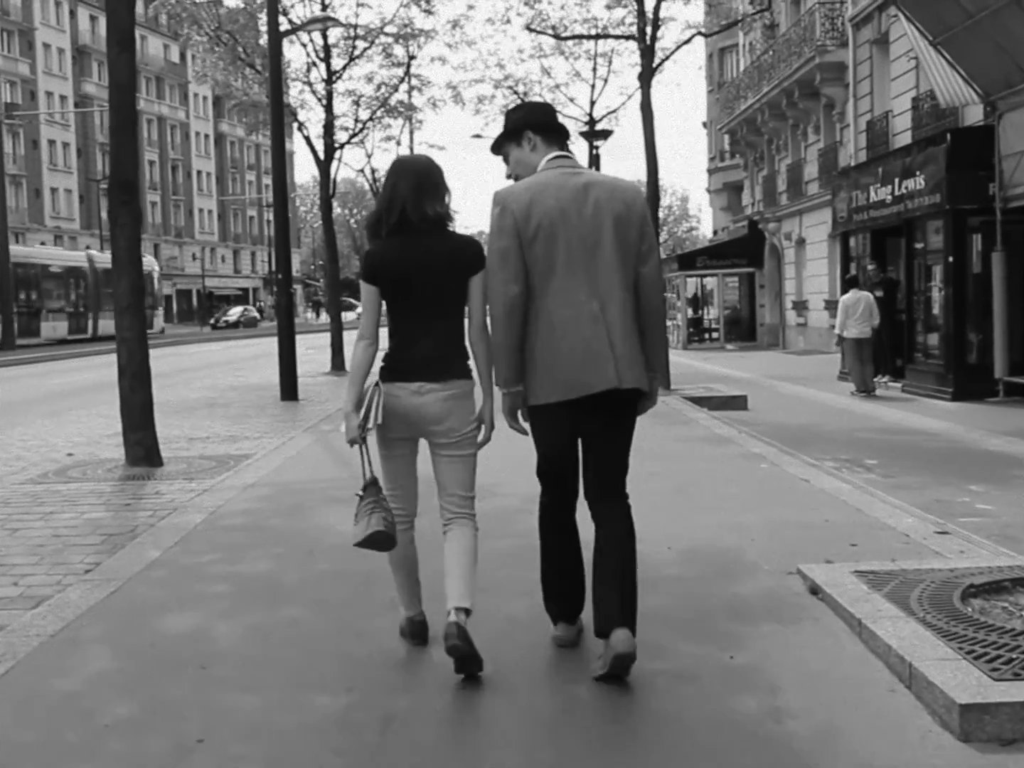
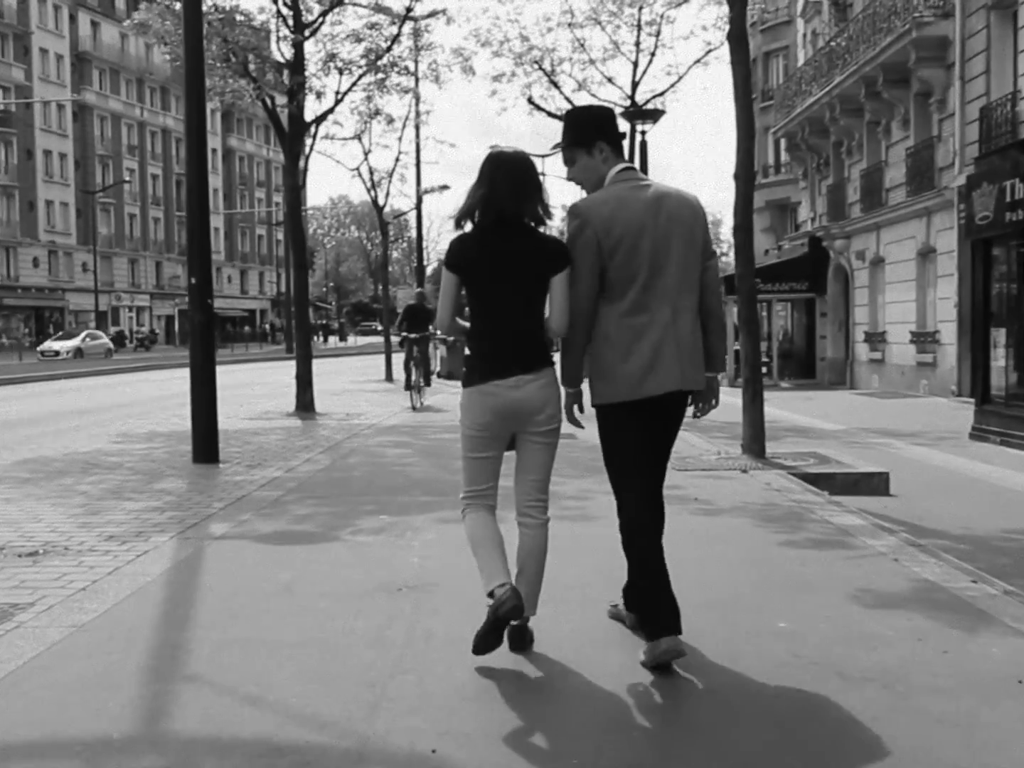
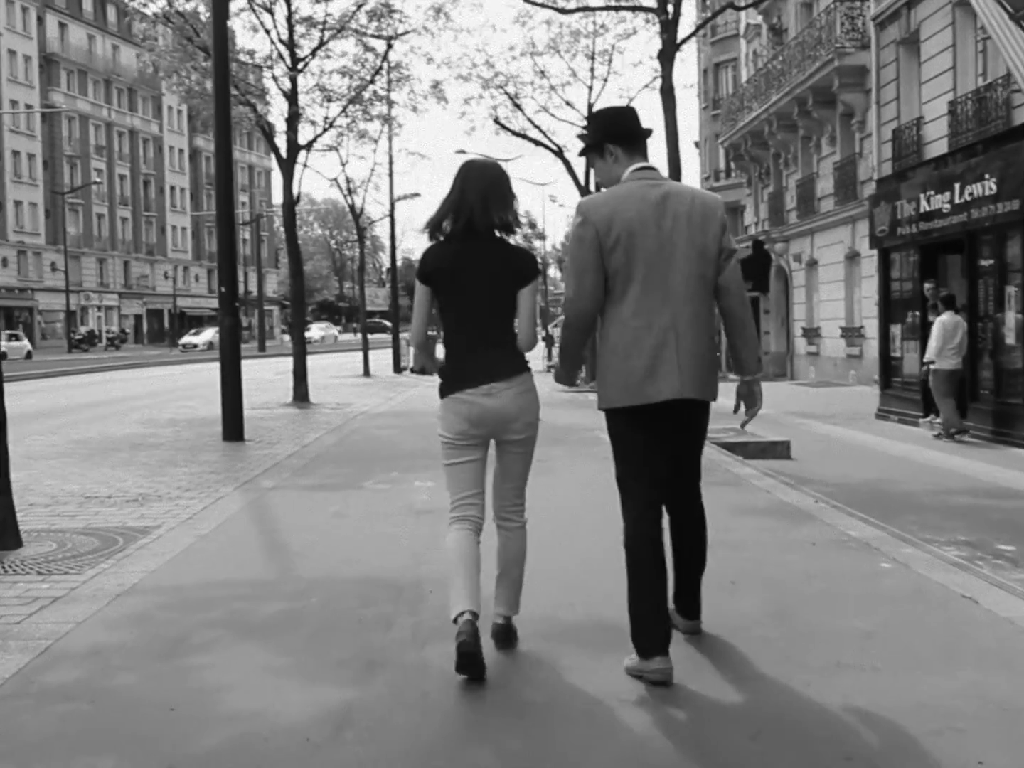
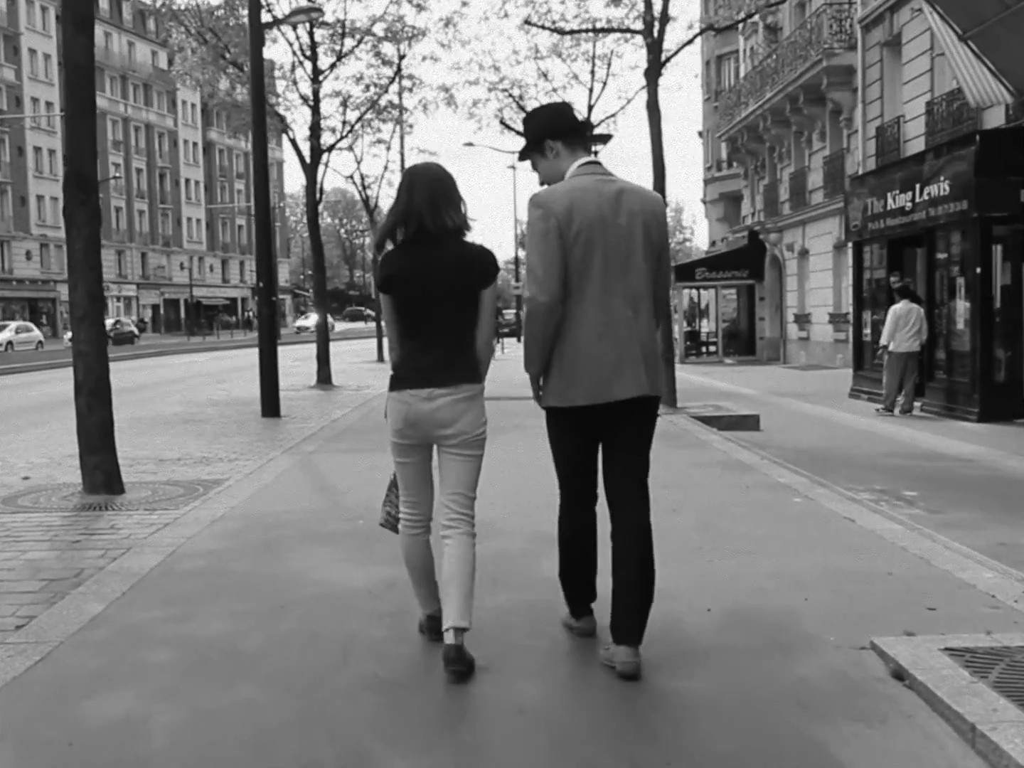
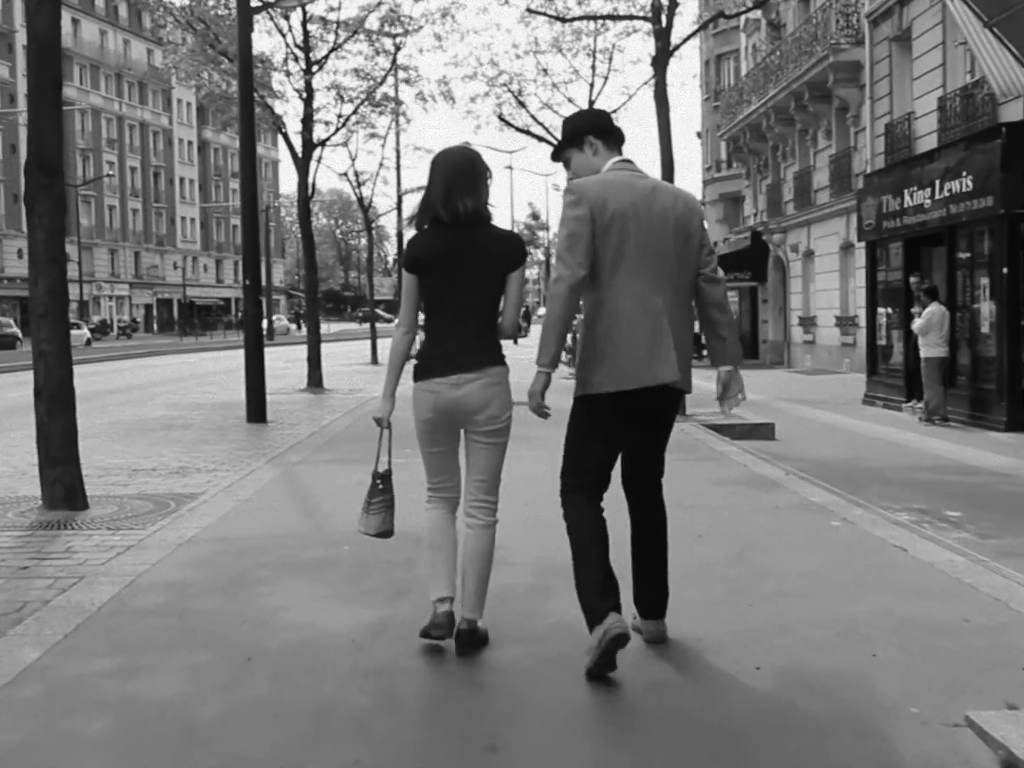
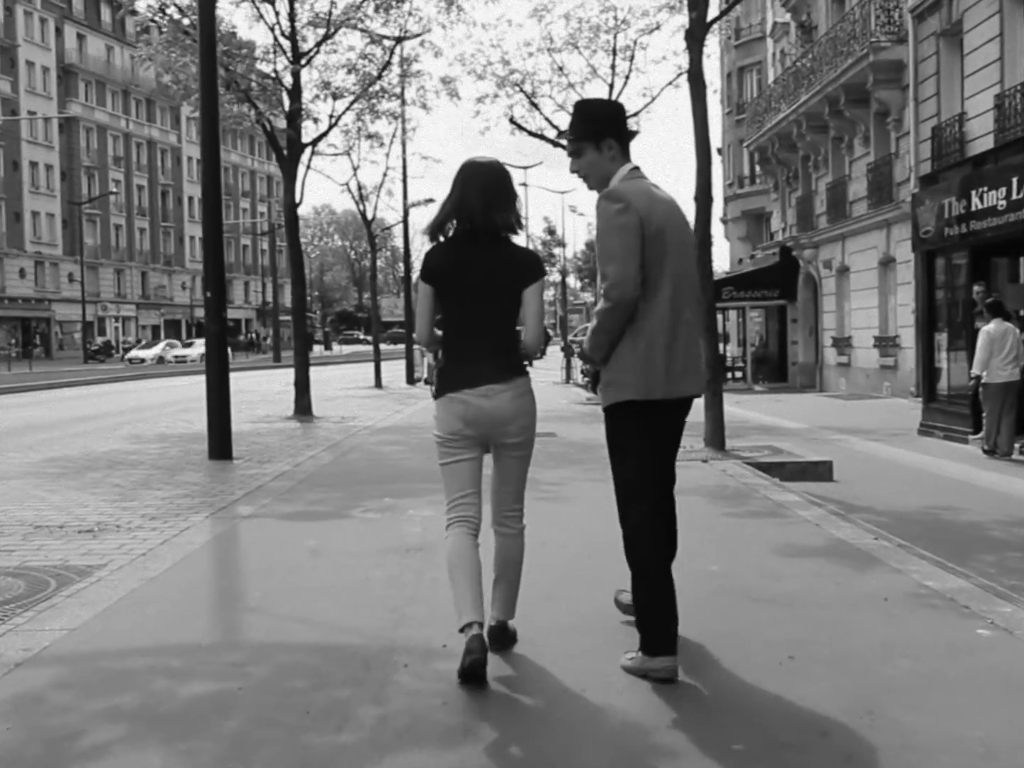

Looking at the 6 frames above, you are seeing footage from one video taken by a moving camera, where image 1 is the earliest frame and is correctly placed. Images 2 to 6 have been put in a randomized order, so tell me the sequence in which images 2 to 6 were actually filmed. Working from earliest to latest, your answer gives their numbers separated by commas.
4, 5, 3, 6, 2
